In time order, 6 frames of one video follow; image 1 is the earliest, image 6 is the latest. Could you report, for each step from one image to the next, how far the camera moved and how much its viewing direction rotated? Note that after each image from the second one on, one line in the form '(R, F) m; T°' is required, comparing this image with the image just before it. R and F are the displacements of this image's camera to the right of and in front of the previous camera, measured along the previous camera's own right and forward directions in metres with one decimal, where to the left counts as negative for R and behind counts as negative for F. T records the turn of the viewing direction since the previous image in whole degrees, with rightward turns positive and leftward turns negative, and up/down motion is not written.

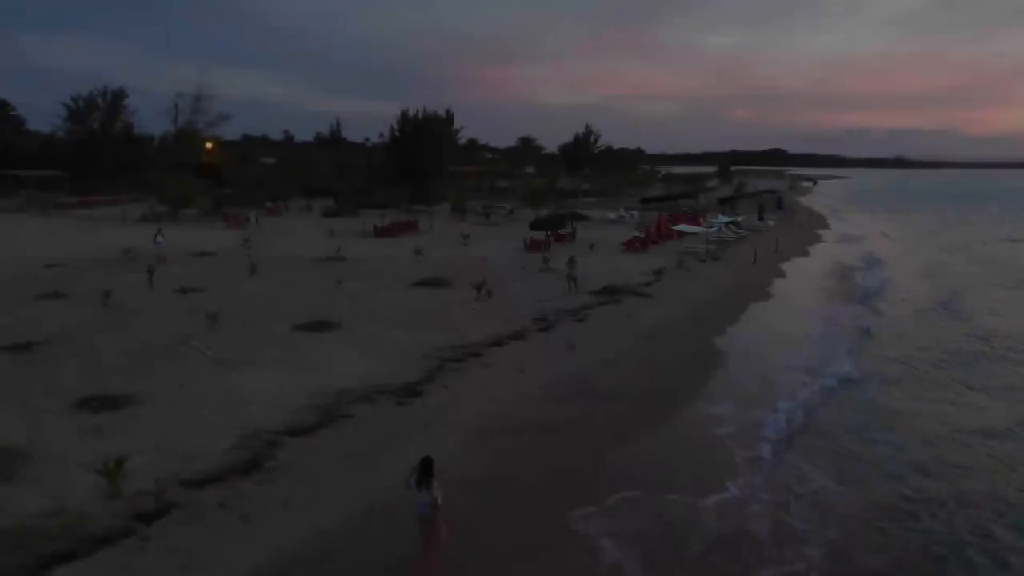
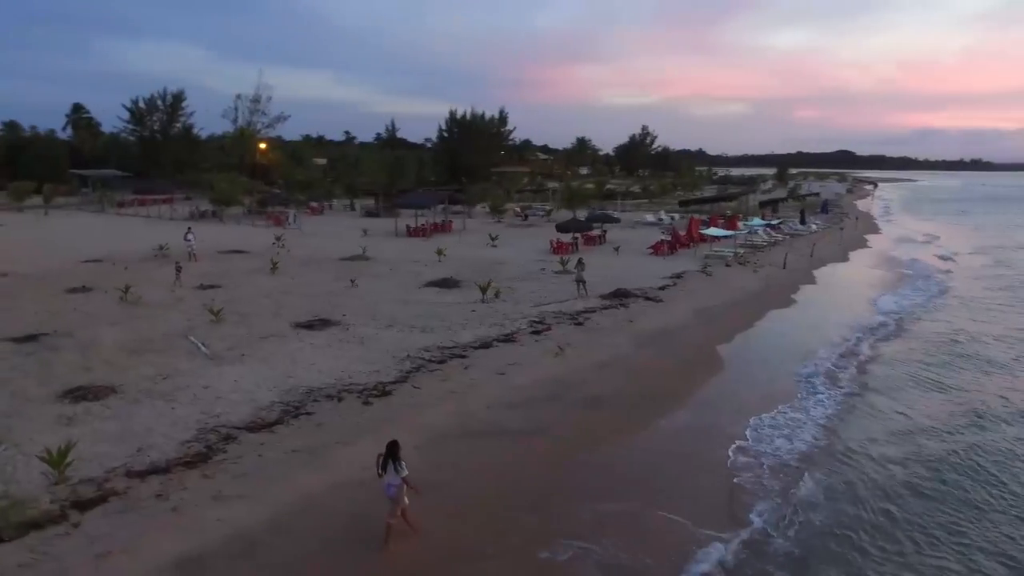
(+1.3, 0.0) m; -5°
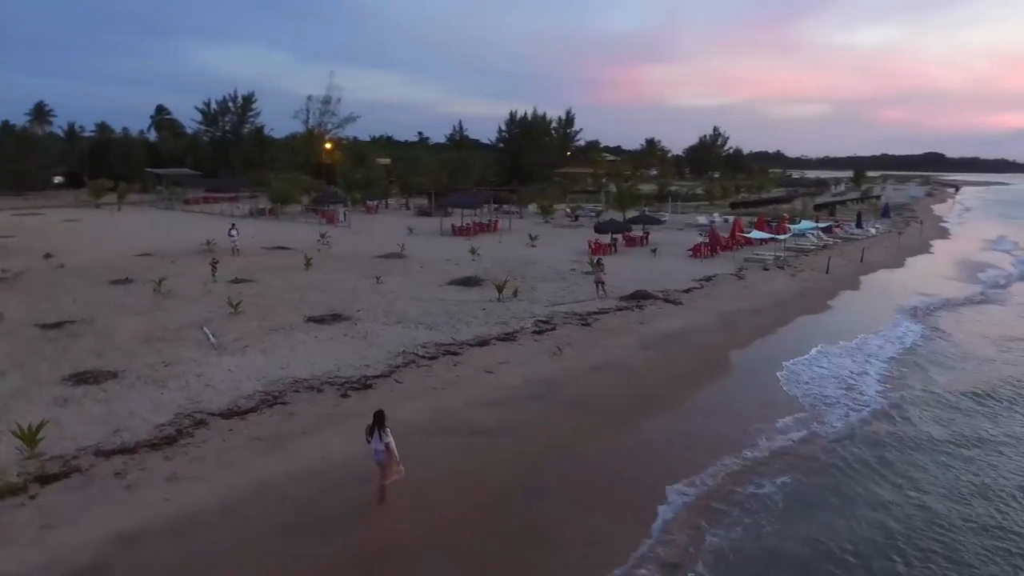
(+1.4, 0.0) m; -6°
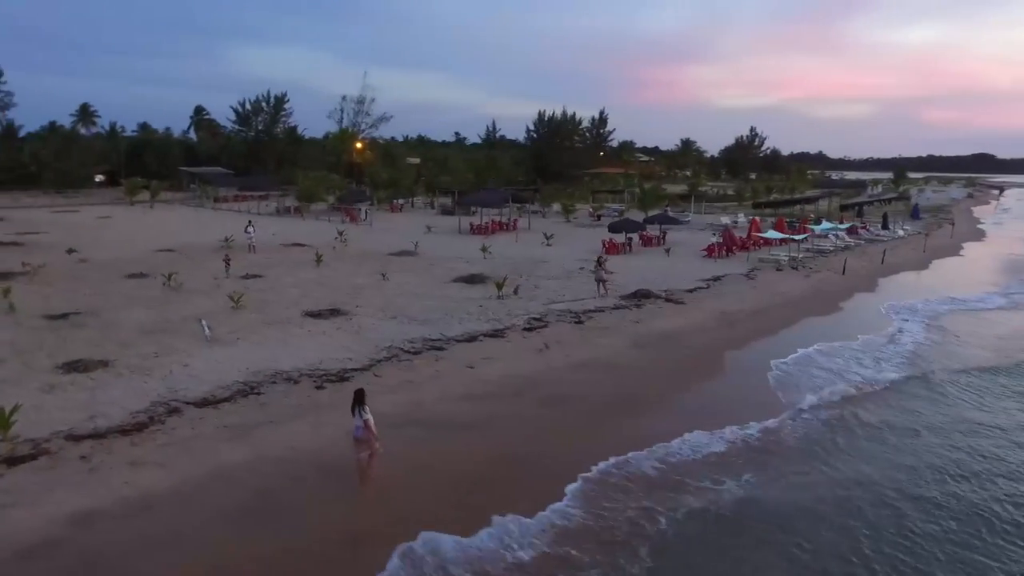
(+0.9, -0.1) m; -3°
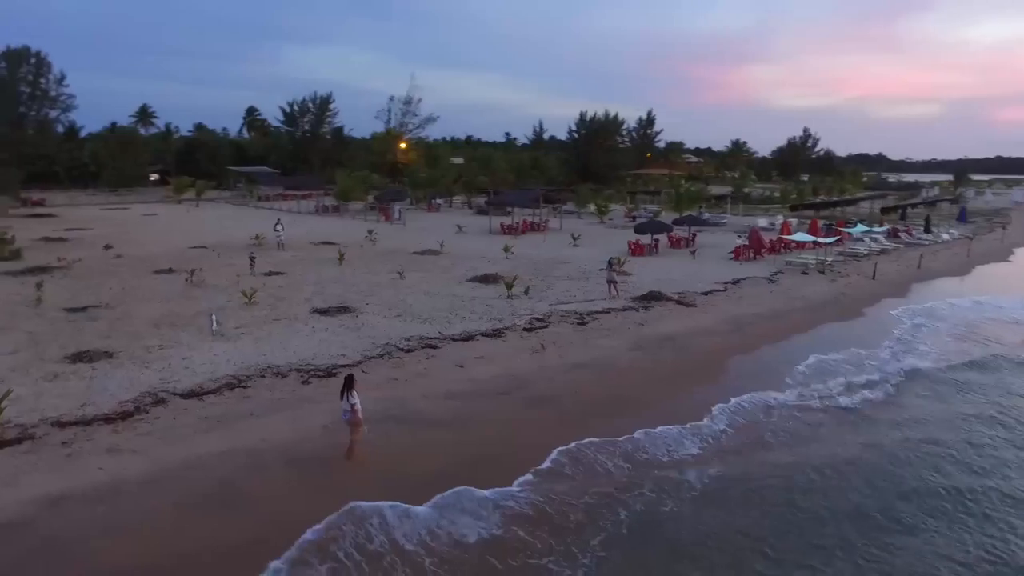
(+1.0, 0.0) m; -4°
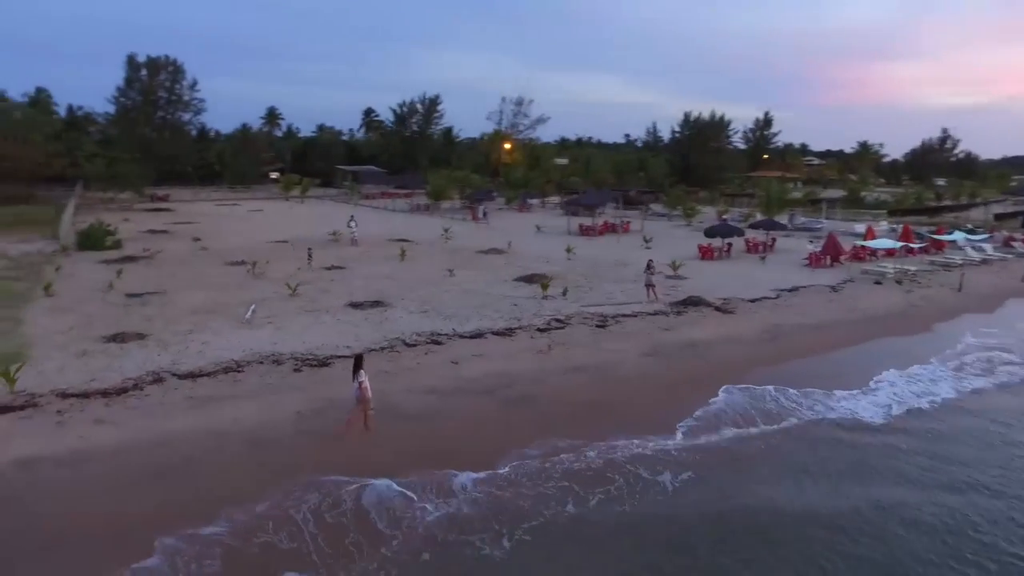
(+2.1, +0.1) m; -10°
